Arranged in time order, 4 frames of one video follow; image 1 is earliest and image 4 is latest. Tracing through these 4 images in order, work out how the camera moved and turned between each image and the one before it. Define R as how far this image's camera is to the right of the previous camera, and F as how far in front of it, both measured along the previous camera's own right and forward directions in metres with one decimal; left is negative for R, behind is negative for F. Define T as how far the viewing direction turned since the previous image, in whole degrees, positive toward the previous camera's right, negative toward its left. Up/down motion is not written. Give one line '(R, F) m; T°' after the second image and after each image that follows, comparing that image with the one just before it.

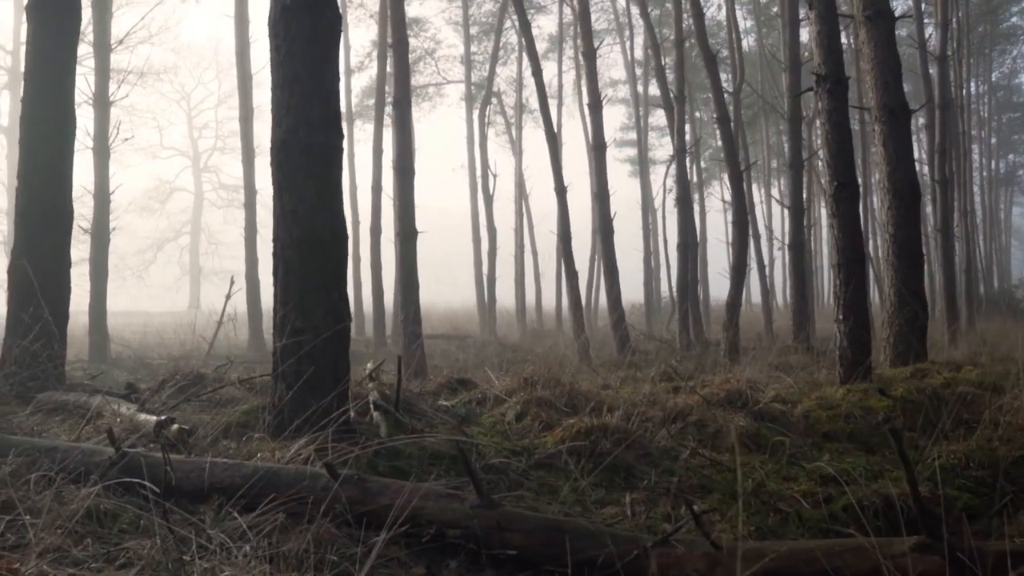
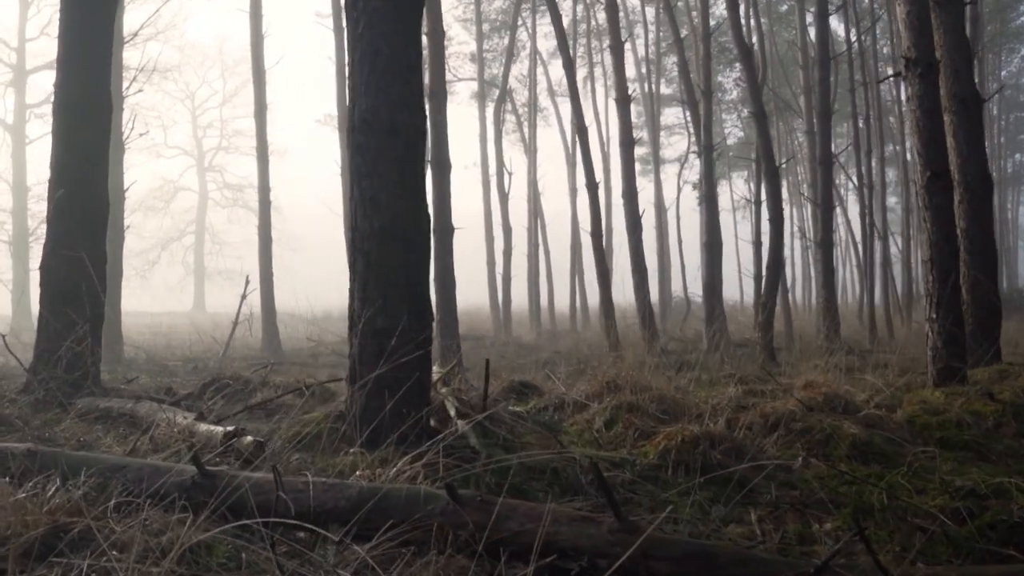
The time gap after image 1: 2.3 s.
(-0.6, +0.5) m; 0°
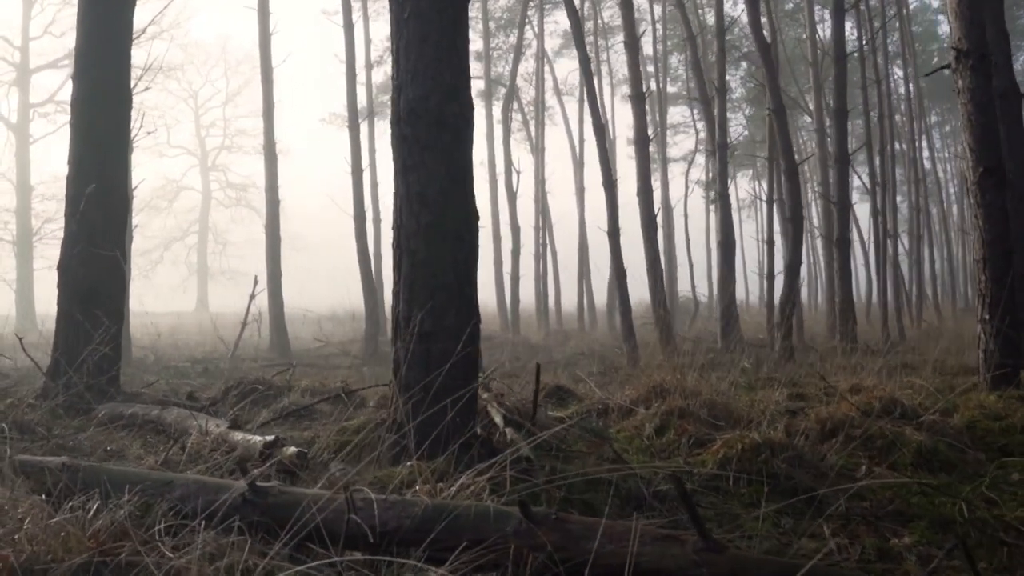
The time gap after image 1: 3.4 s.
(-0.3, +0.3) m; 0°
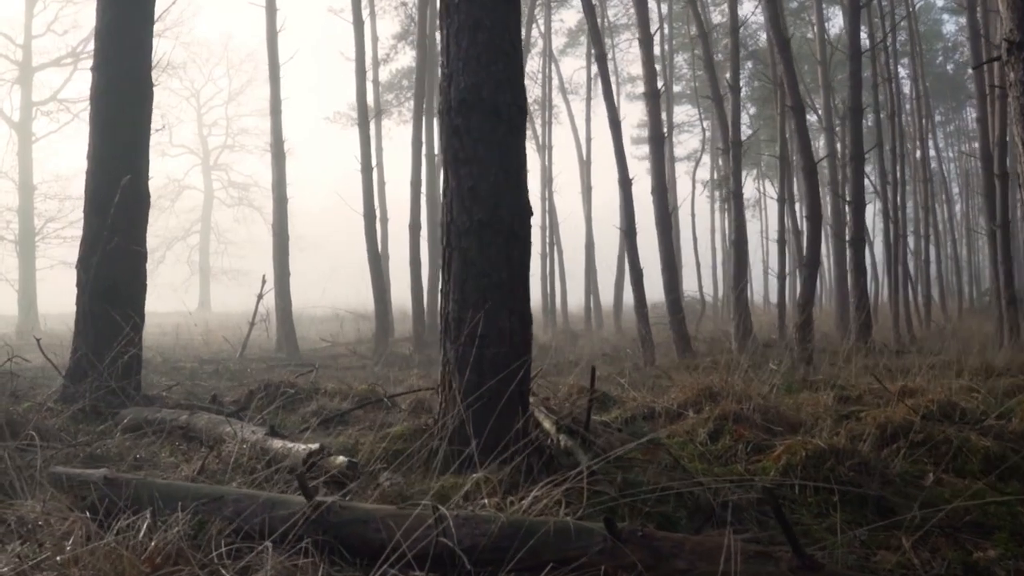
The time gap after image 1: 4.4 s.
(-0.3, +0.2) m; 0°
